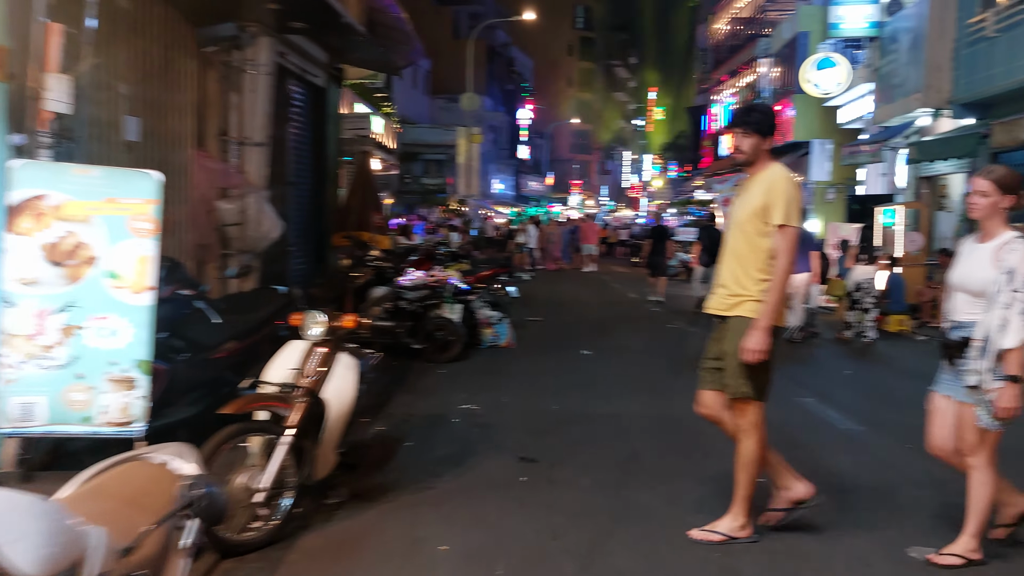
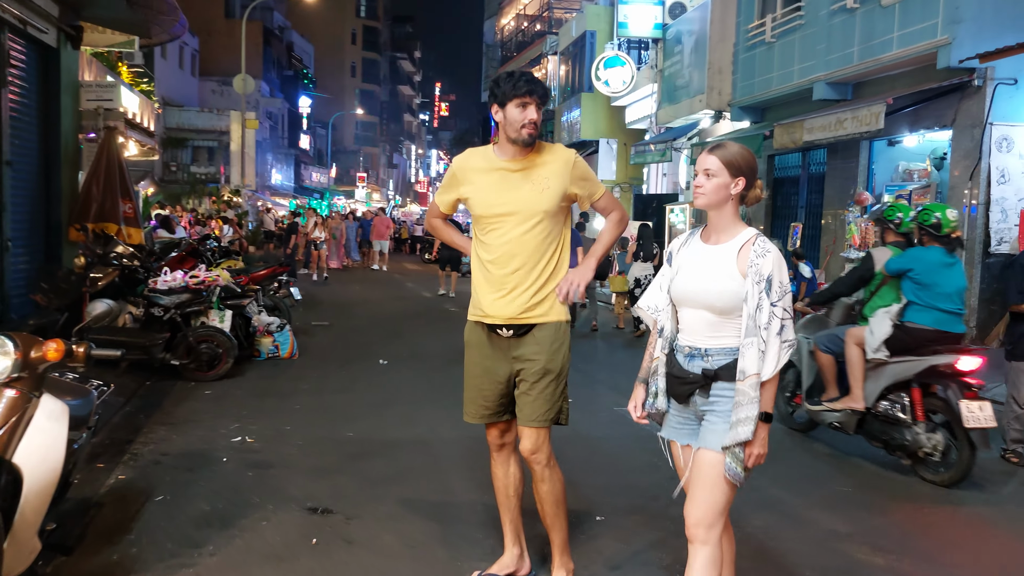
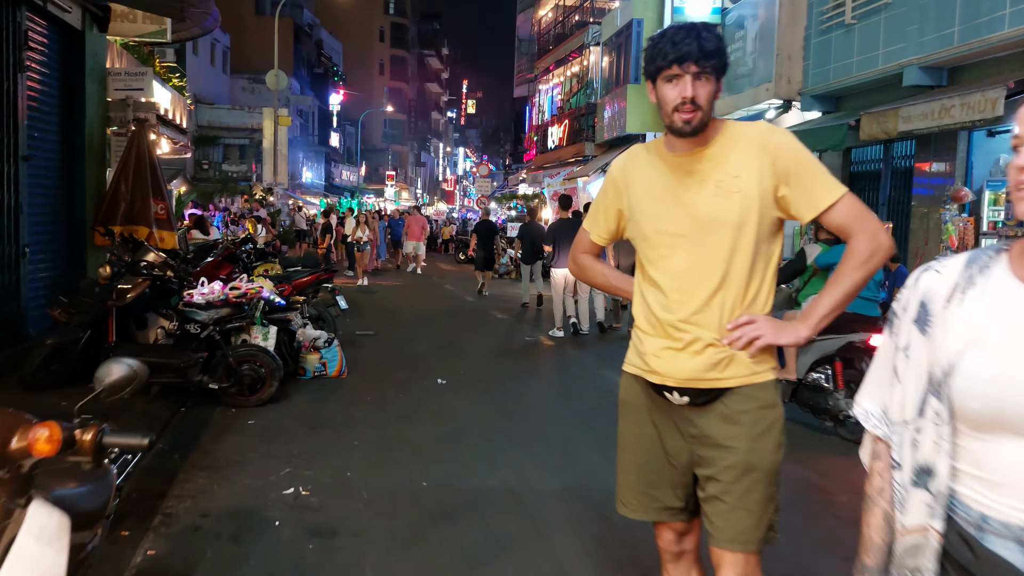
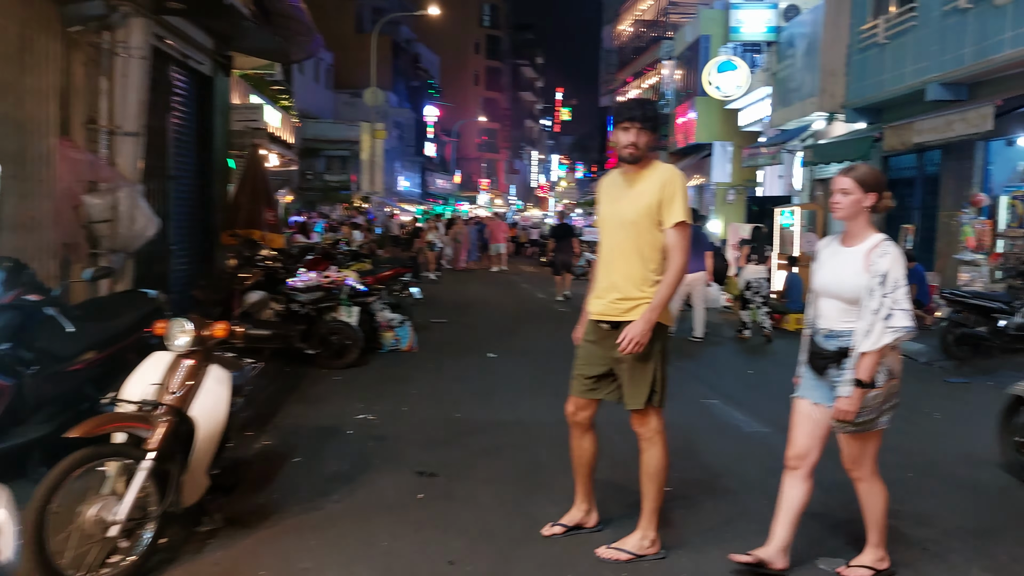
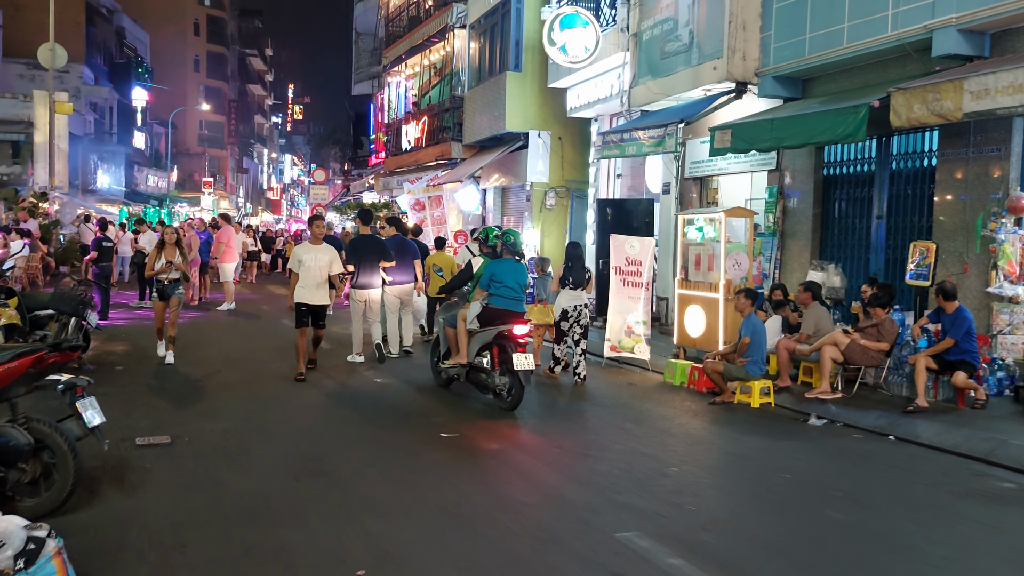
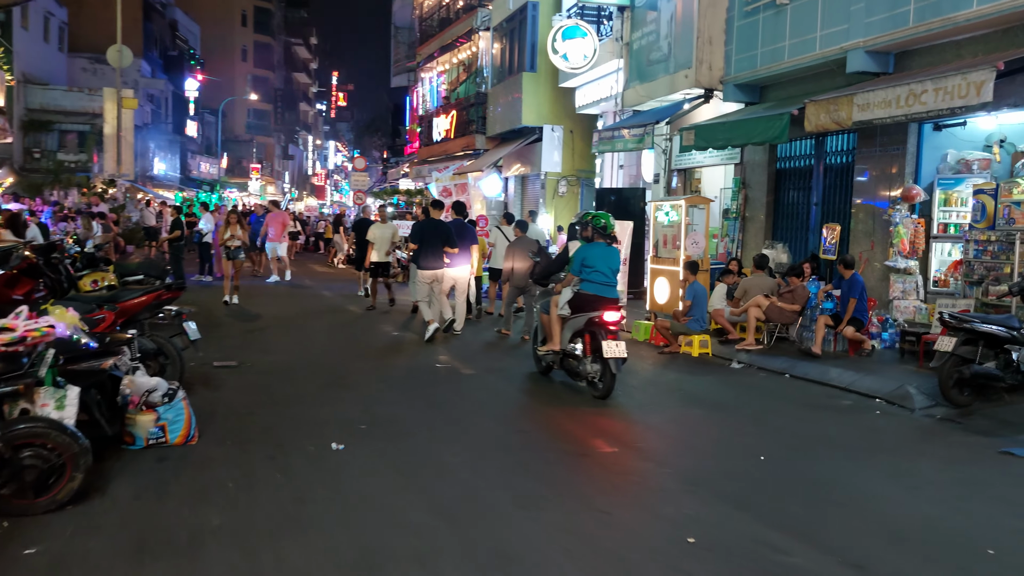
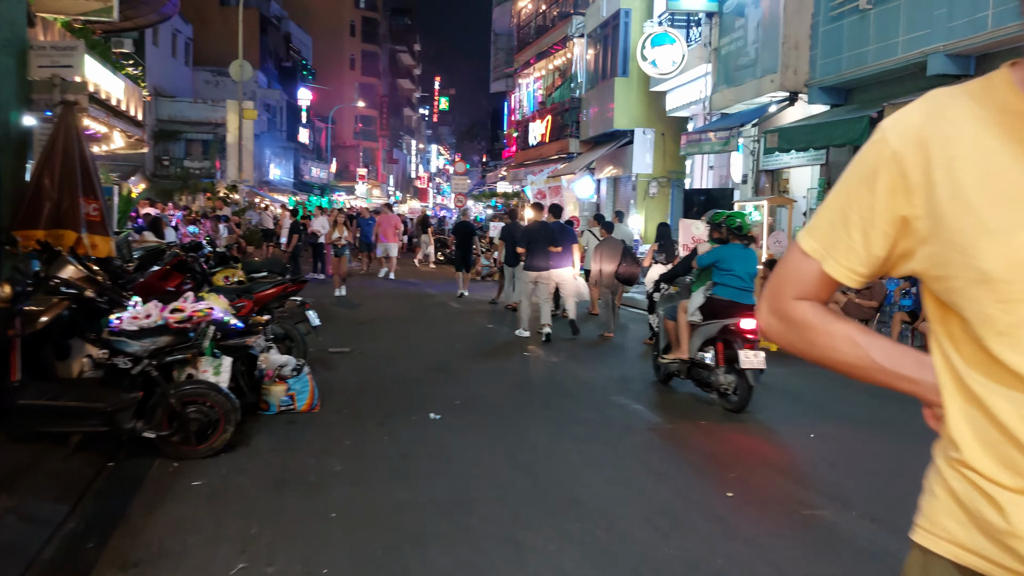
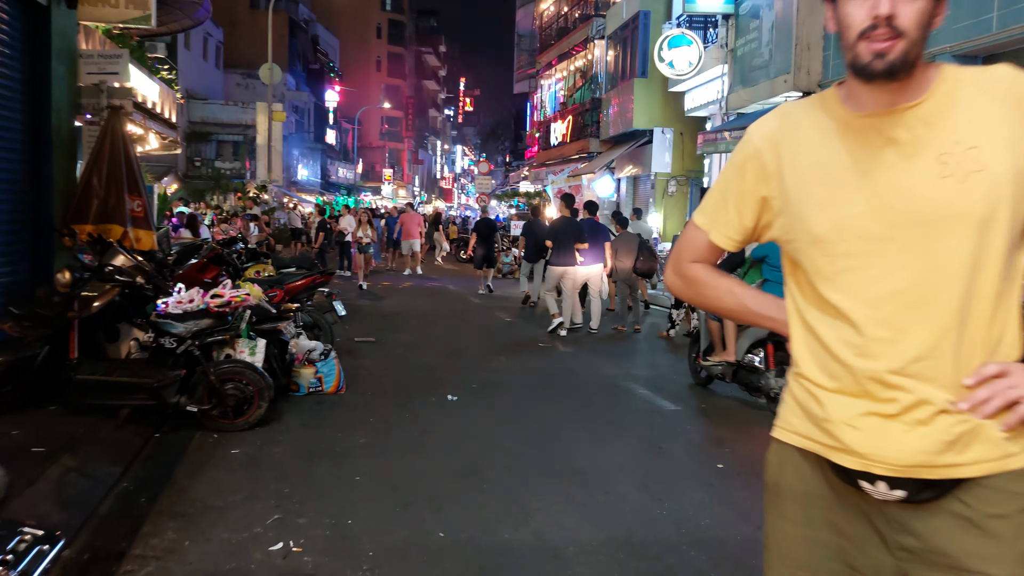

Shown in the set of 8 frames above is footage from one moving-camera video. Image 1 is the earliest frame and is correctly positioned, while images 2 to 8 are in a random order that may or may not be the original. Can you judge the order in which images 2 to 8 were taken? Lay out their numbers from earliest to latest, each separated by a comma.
4, 2, 3, 8, 7, 6, 5
